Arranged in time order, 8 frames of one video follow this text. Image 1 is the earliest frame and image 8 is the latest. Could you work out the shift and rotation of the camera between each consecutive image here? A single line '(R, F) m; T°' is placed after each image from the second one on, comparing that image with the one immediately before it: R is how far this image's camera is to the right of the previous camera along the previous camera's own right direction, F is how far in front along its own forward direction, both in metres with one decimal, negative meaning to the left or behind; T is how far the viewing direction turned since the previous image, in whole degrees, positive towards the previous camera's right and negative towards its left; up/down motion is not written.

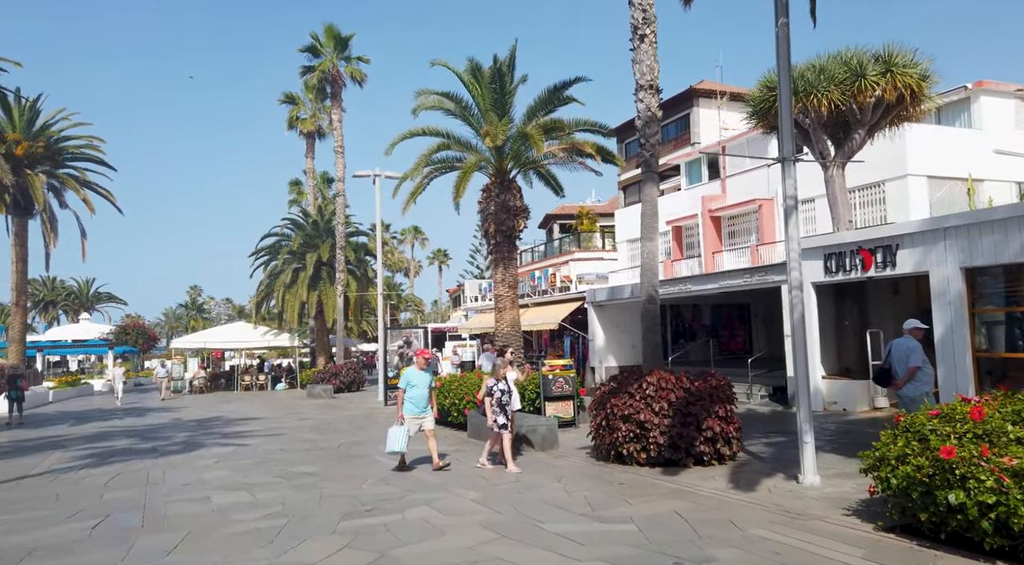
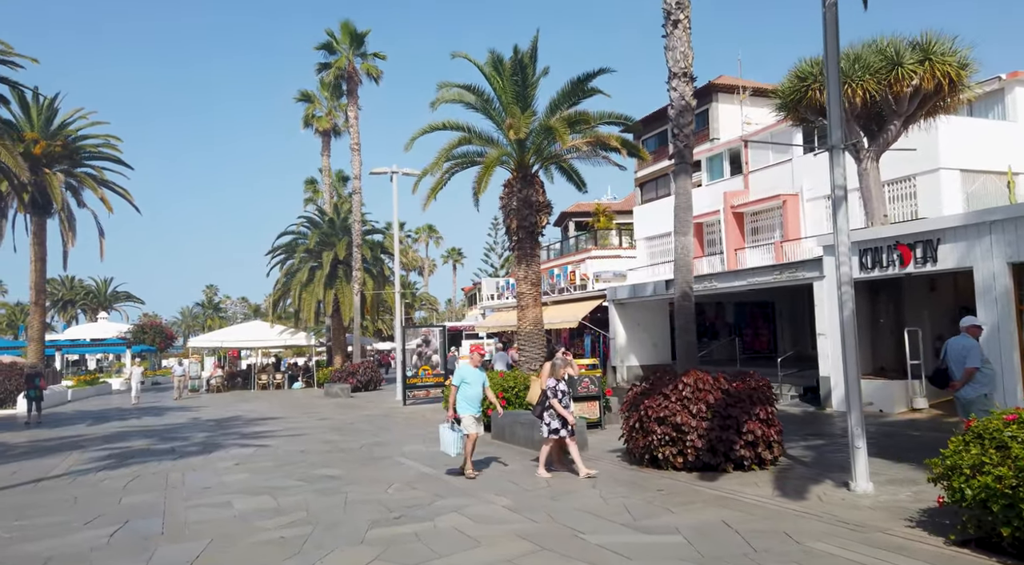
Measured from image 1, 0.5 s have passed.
(-0.2, +0.4) m; -1°
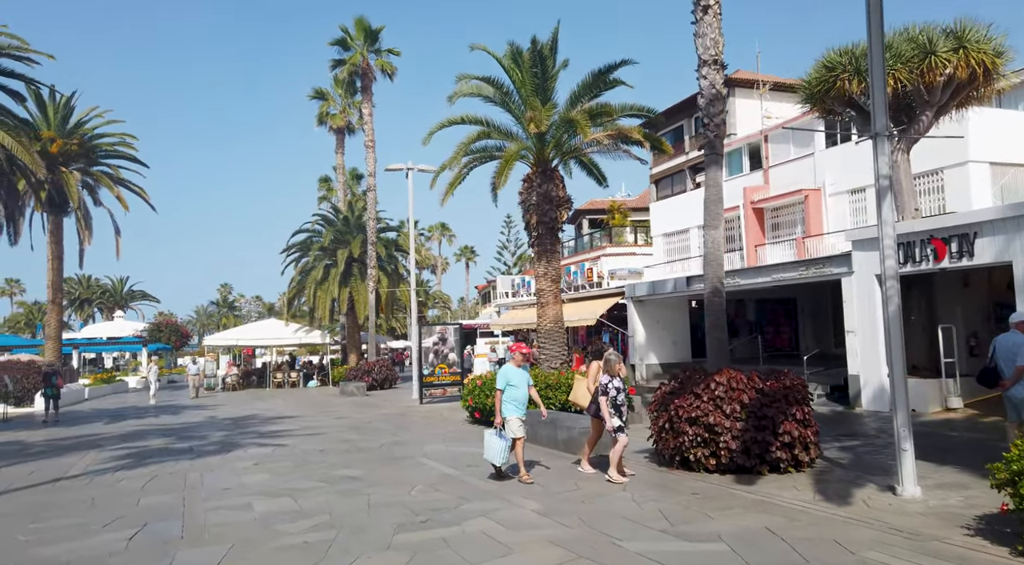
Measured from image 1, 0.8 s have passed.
(-0.2, +0.3) m; -1°
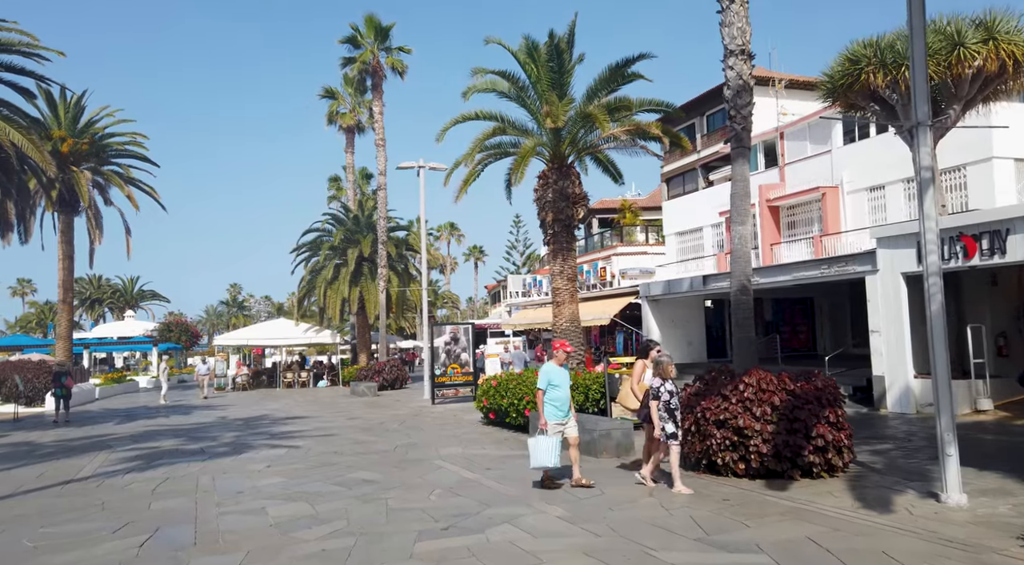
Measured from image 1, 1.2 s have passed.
(-0.2, +0.3) m; -1°
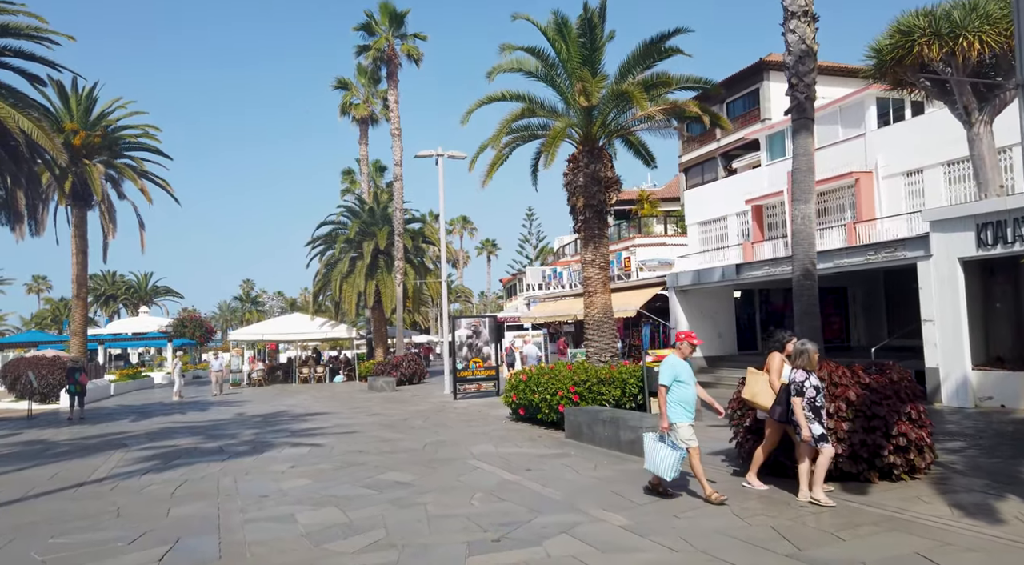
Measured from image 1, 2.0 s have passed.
(-0.4, +0.7) m; -1°
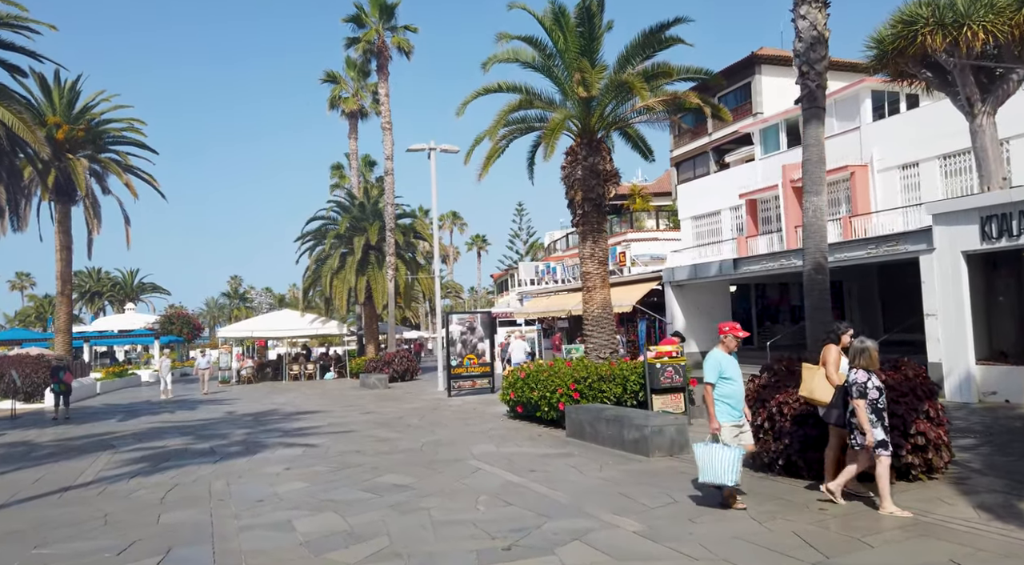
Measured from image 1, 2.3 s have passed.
(-0.2, +0.3) m; +1°
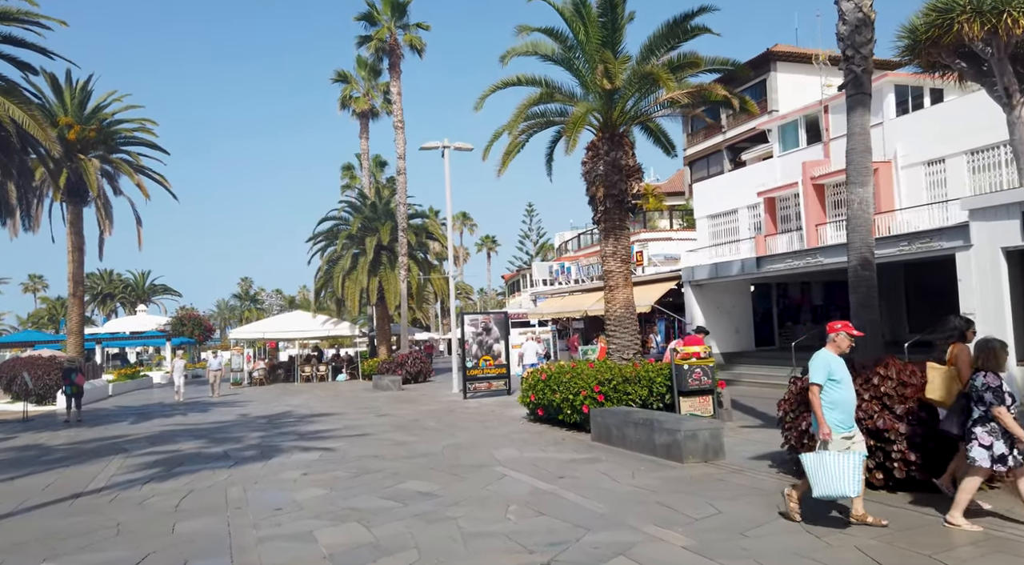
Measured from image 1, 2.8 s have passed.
(-0.2, +0.4) m; -1°
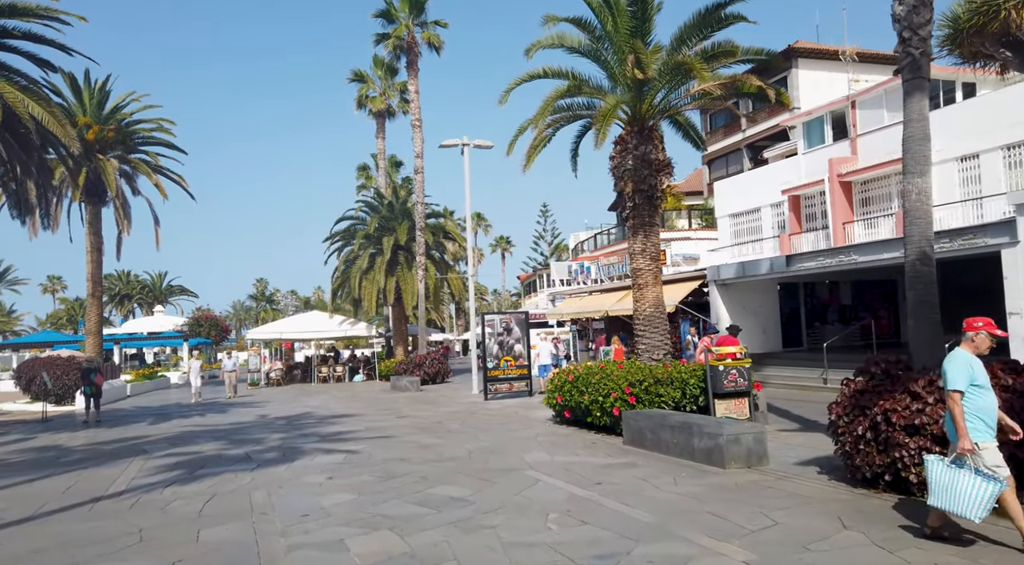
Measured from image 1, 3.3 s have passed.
(-0.2, +0.4) m; -1°
